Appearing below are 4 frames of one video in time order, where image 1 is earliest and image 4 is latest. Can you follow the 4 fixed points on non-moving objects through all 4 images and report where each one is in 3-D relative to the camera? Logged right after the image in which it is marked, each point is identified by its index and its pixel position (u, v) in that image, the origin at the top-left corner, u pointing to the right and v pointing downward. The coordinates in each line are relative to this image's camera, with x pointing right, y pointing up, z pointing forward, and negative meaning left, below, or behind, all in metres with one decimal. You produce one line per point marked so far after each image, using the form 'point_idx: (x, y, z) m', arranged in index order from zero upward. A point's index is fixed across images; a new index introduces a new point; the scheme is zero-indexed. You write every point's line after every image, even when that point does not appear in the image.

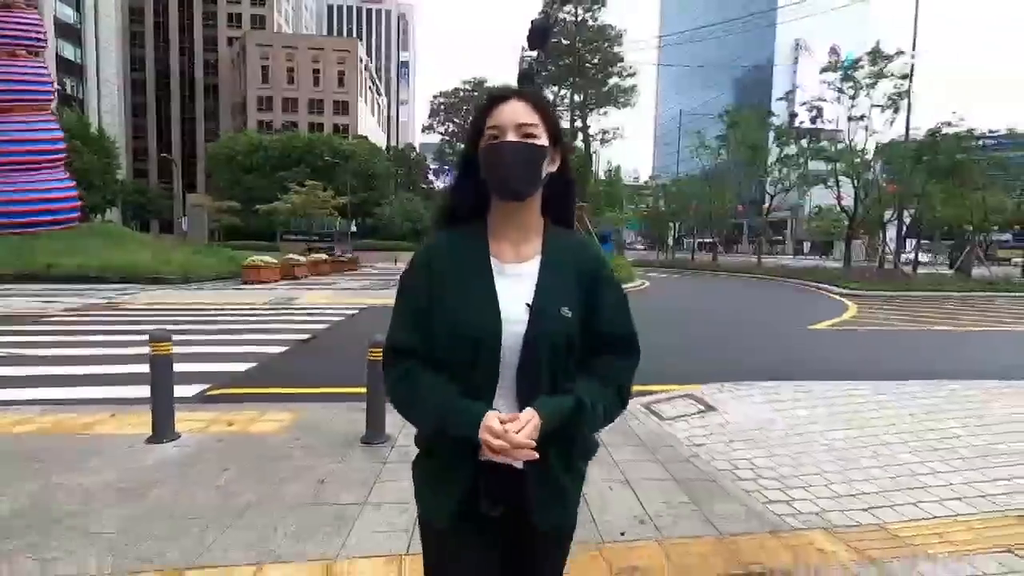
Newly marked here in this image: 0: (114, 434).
0: (-3.3, -1.2, +5.7) m
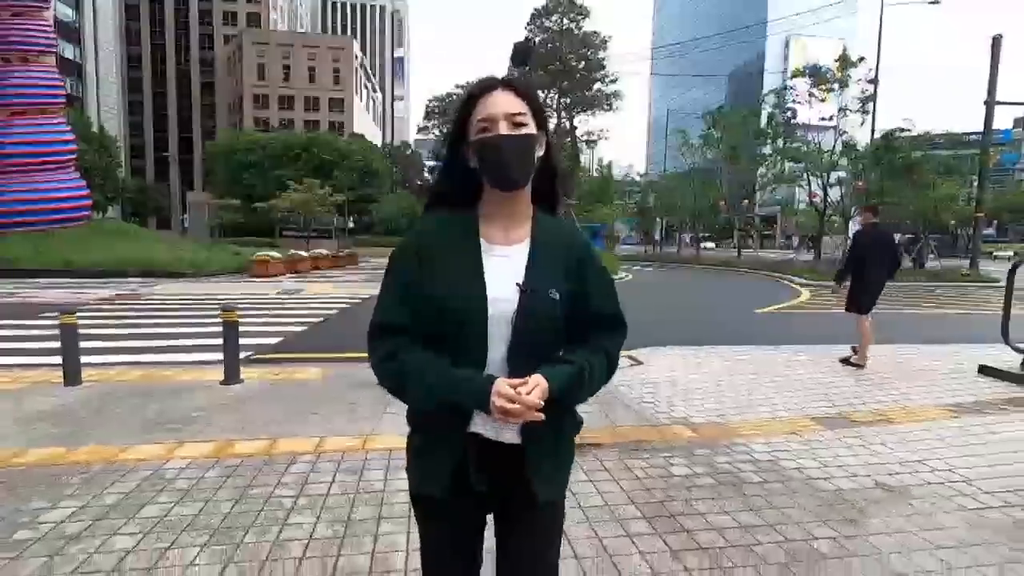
0: (-3.5, -1.0, +7.7) m
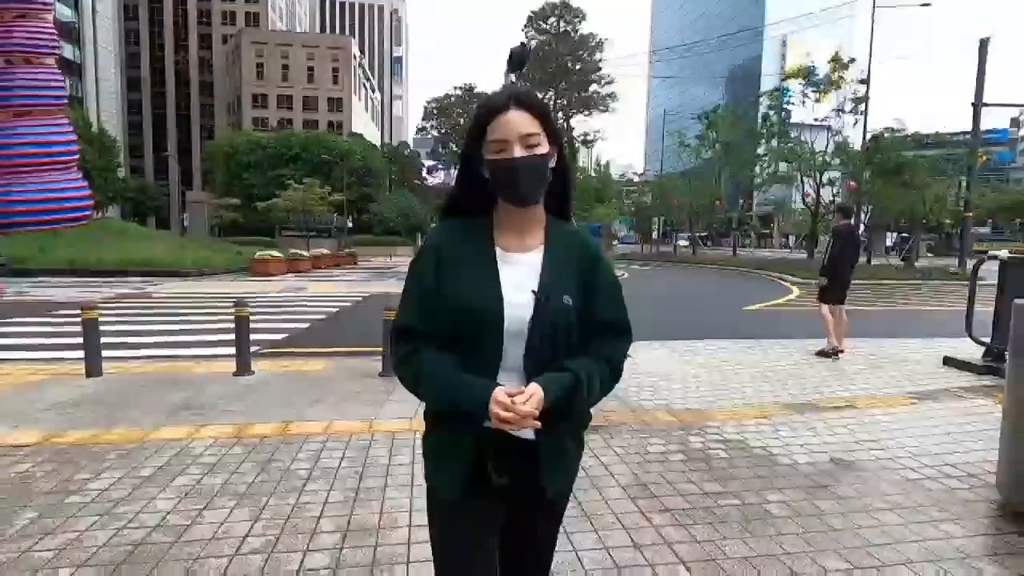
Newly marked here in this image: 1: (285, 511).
0: (-3.6, -1.0, +8.2) m
1: (-1.3, -1.3, +3.8) m
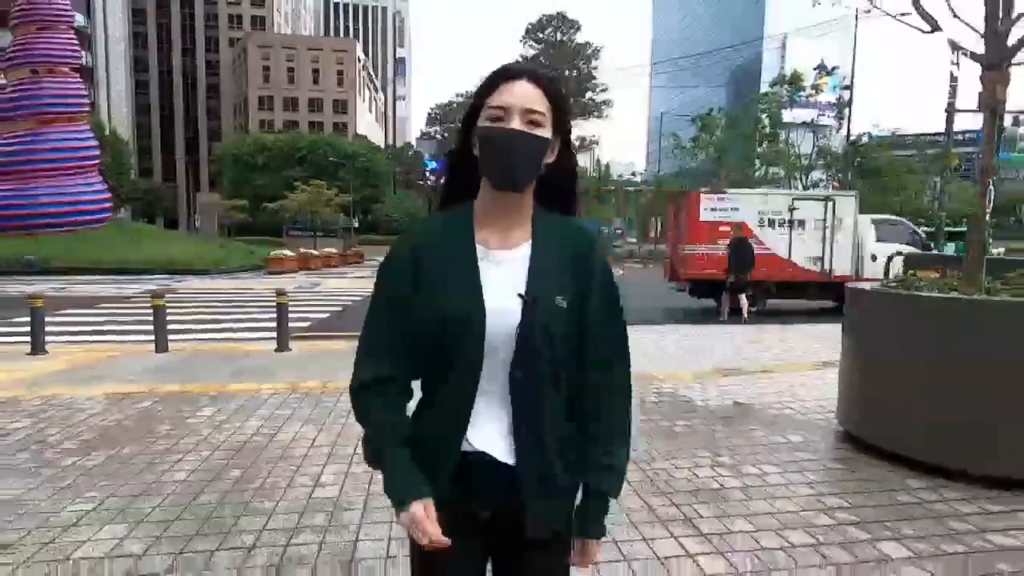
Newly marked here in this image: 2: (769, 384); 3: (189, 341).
0: (-3.7, -0.9, +10.0) m
1: (-1.4, -1.1, +5.6) m
2: (+2.8, -1.1, +7.6) m
3: (-4.9, -0.8, +10.5) m
